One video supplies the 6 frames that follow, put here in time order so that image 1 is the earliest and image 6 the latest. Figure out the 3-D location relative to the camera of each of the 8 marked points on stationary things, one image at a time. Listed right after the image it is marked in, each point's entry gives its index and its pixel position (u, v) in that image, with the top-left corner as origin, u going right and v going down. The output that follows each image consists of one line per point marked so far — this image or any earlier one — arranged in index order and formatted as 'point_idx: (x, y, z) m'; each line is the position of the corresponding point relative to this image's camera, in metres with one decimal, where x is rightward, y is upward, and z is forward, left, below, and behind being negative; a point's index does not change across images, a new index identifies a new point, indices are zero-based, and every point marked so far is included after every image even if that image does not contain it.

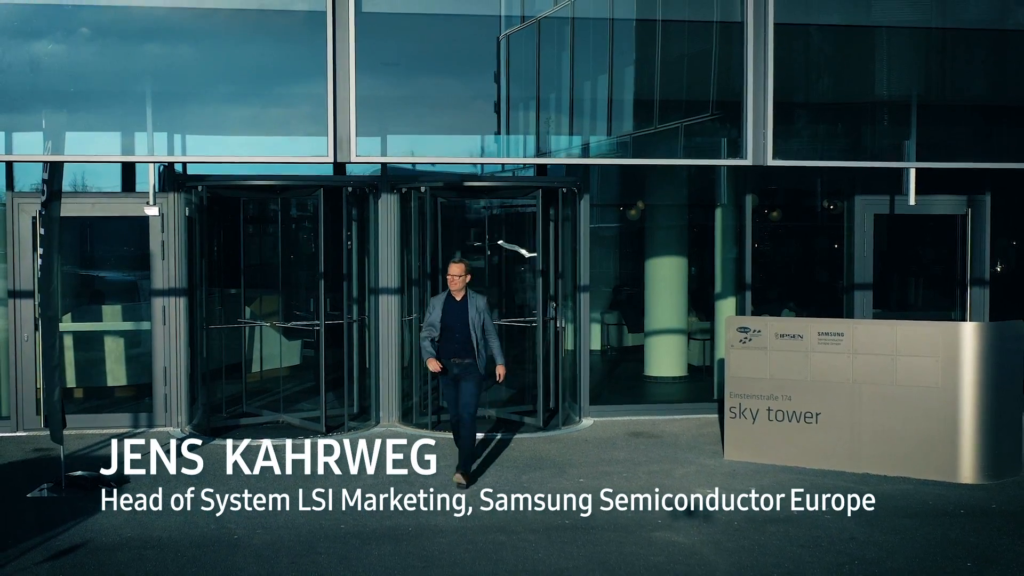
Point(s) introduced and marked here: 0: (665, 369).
0: (+1.3, -0.7, +10.1) m
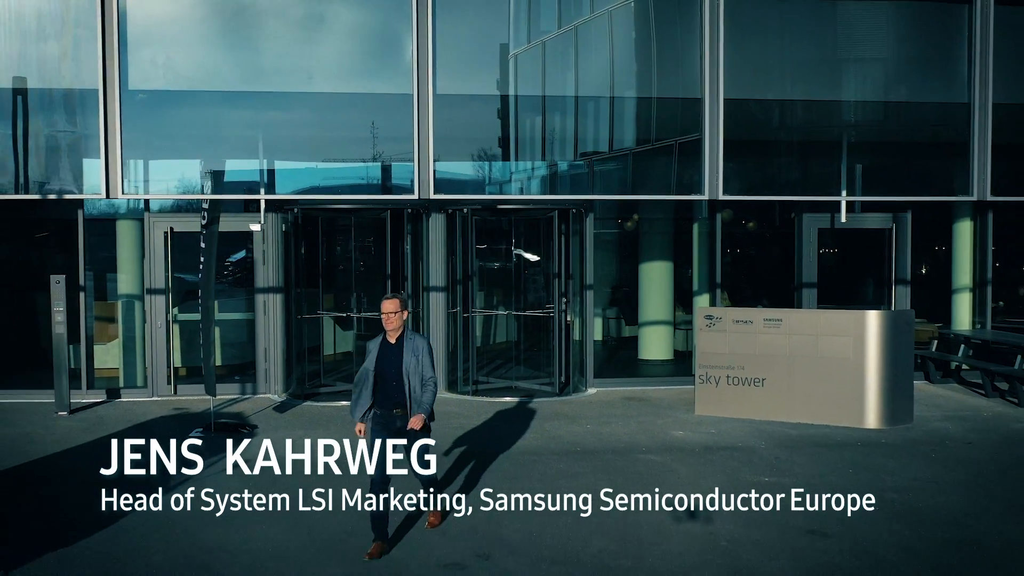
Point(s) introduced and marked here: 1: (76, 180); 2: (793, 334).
0: (+1.5, -0.7, +12.7) m
1: (-3.5, +0.8, +10.7) m
2: (+2.3, -0.4, +10.0) m
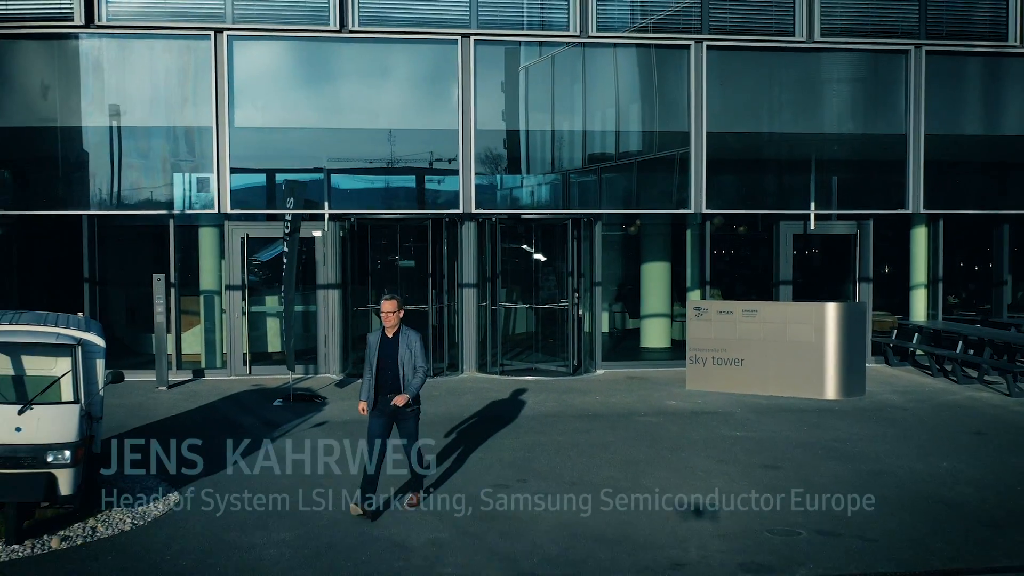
0: (+1.7, -0.7, +14.8) m
1: (-3.2, +0.9, +12.9) m
2: (+2.5, -0.3, +12.1) m
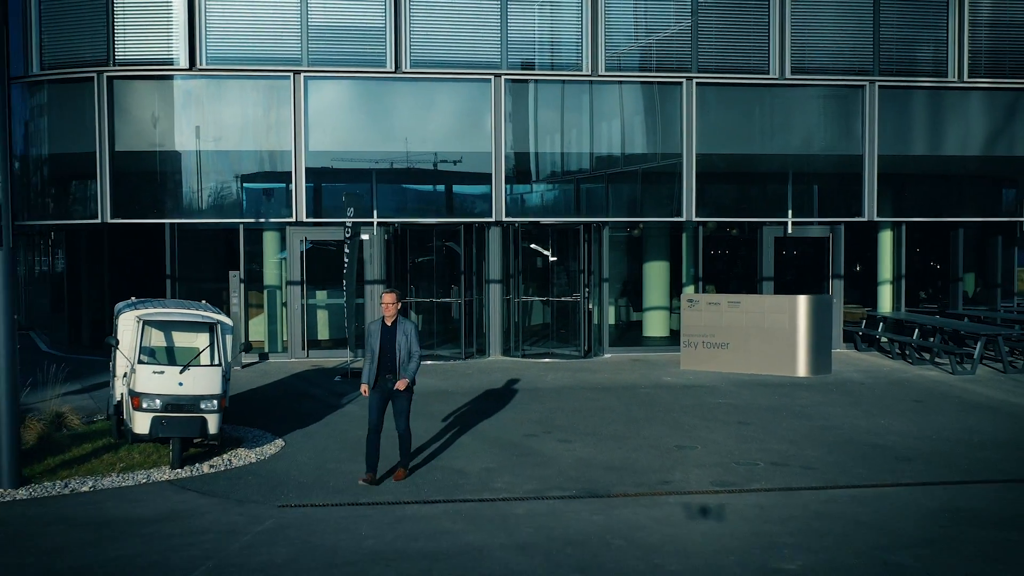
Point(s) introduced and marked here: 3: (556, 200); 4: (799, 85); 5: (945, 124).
0: (+2.0, -0.6, +17.1) m
1: (-3.0, +0.9, +15.1) m
2: (+2.7, -0.3, +14.3) m
3: (+0.5, +1.1, +15.4) m
4: (+3.6, +2.6, +15.9) m
5: (+5.6, +2.1, +16.1) m
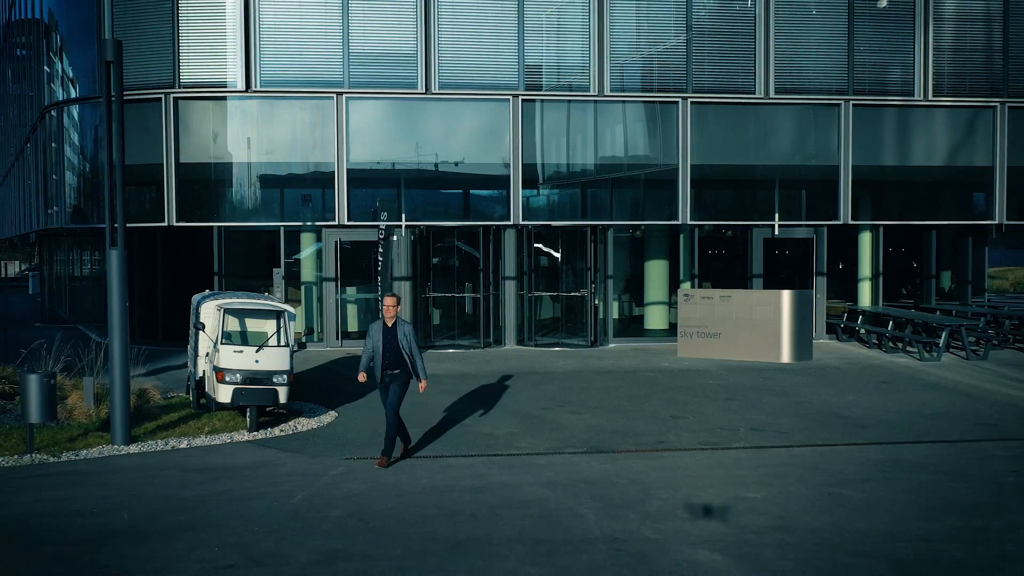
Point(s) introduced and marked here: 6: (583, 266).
0: (+2.2, -0.5, +18.8) m
1: (-2.8, +1.0, +16.9) m
2: (+2.9, -0.2, +16.0) m
3: (+0.7, +1.1, +17.1) m
4: (+3.8, +2.7, +17.6) m
5: (+5.8, +2.2, +17.8) m
6: (+1.0, +0.3, +17.8) m
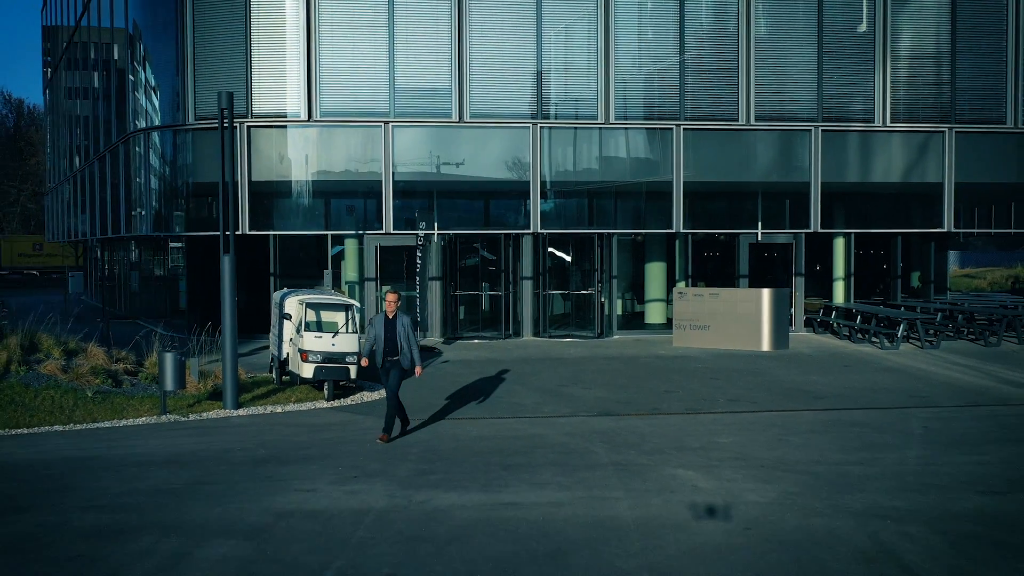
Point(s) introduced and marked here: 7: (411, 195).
0: (+2.4, -0.5, +21.4) m
1: (-2.5, +1.0, +19.5) m
2: (+3.2, -0.2, +18.6) m
3: (+1.0, +1.2, +19.7) m
4: (+4.1, +2.7, +20.2) m
5: (+6.1, +2.2, +20.4) m
6: (+1.3, +0.3, +20.4) m
7: (-1.5, +1.4, +19.5) m
